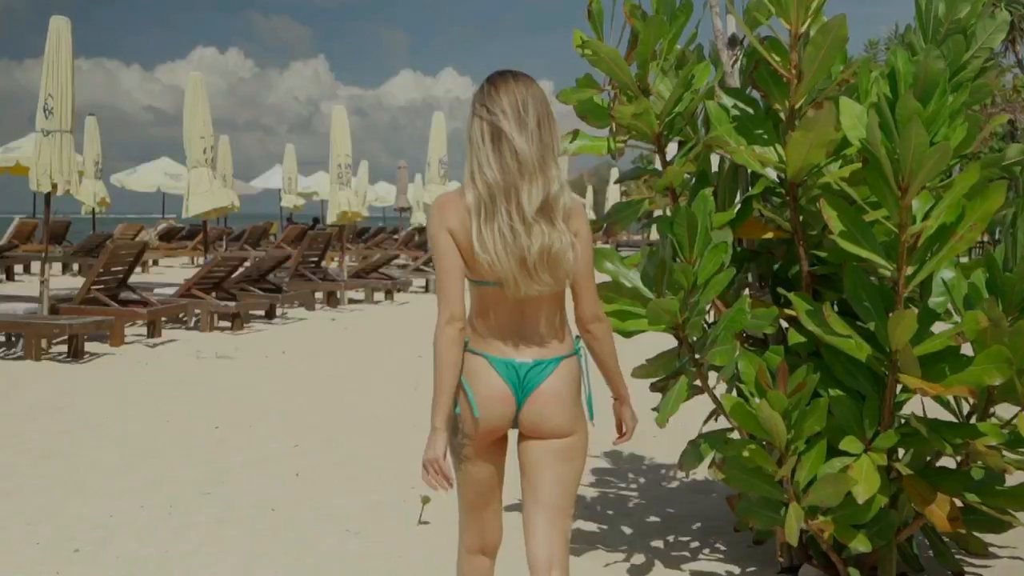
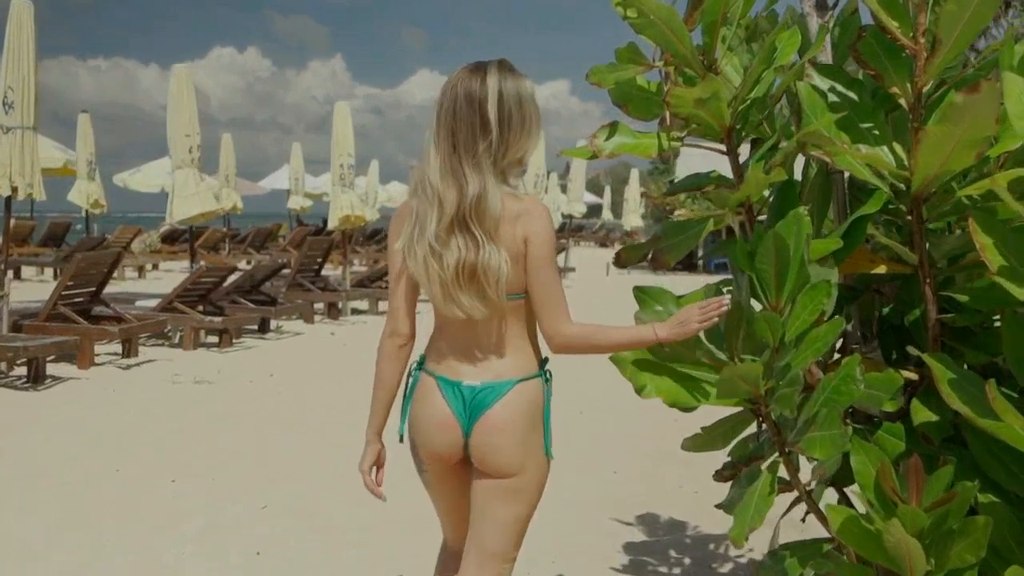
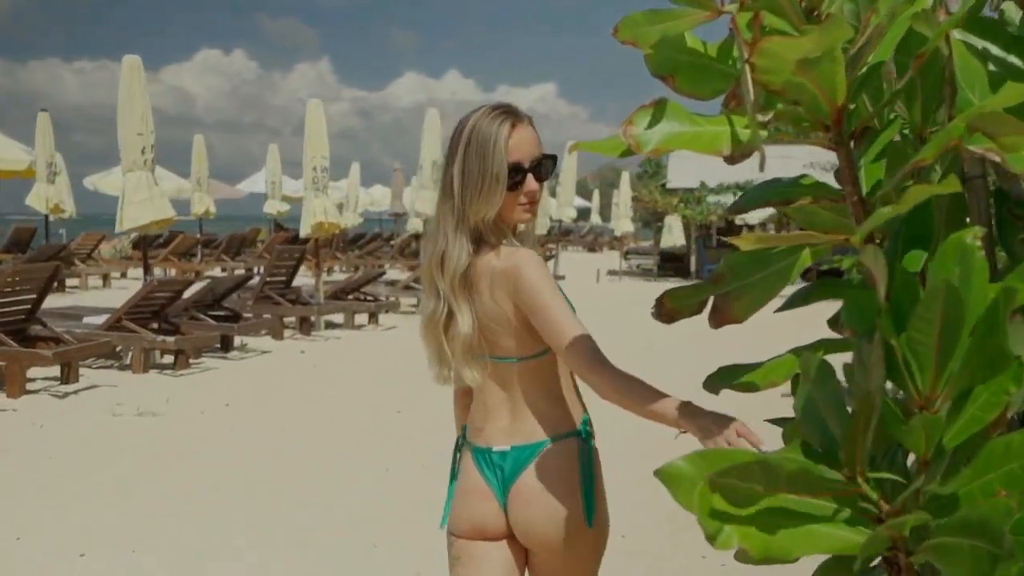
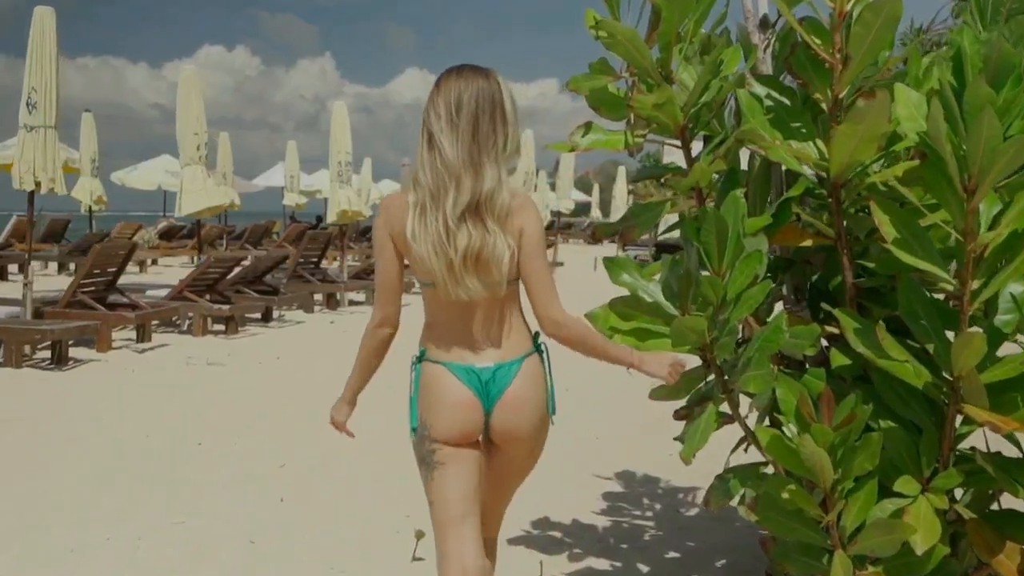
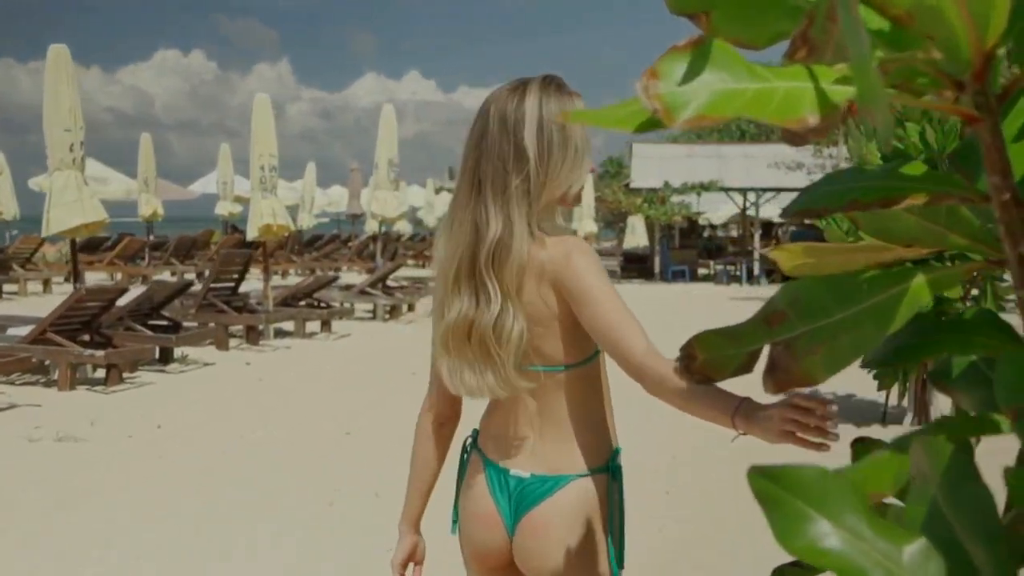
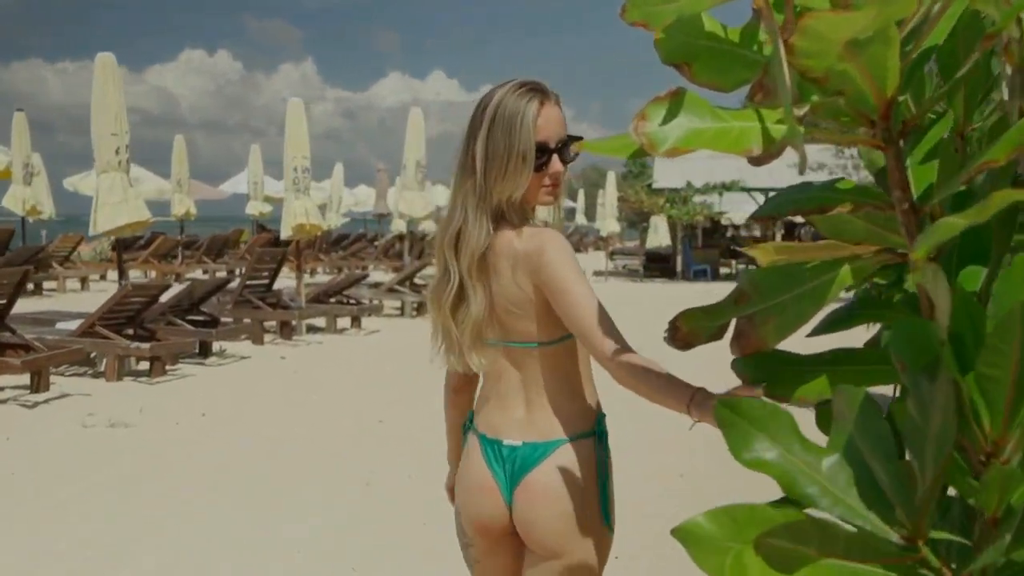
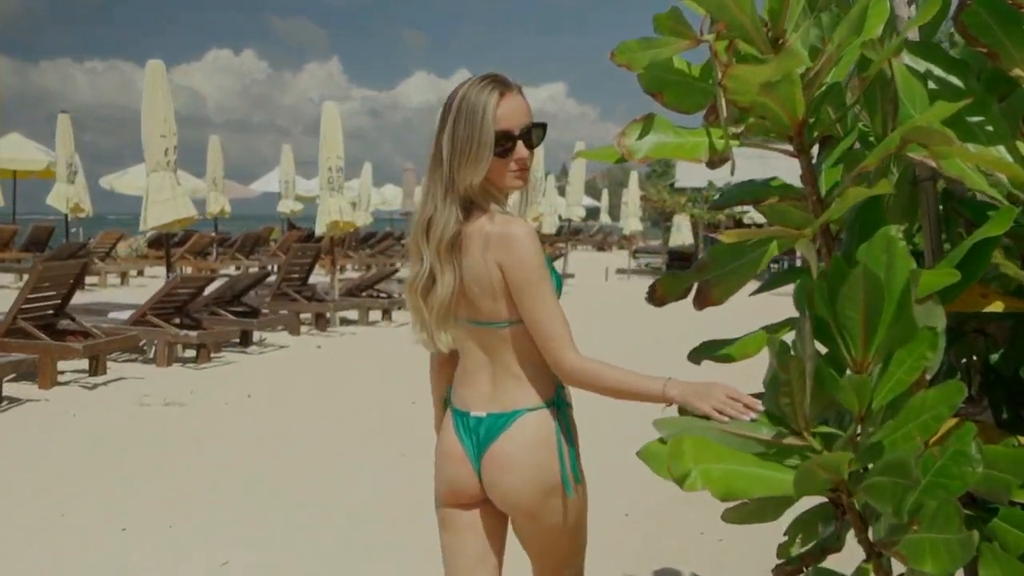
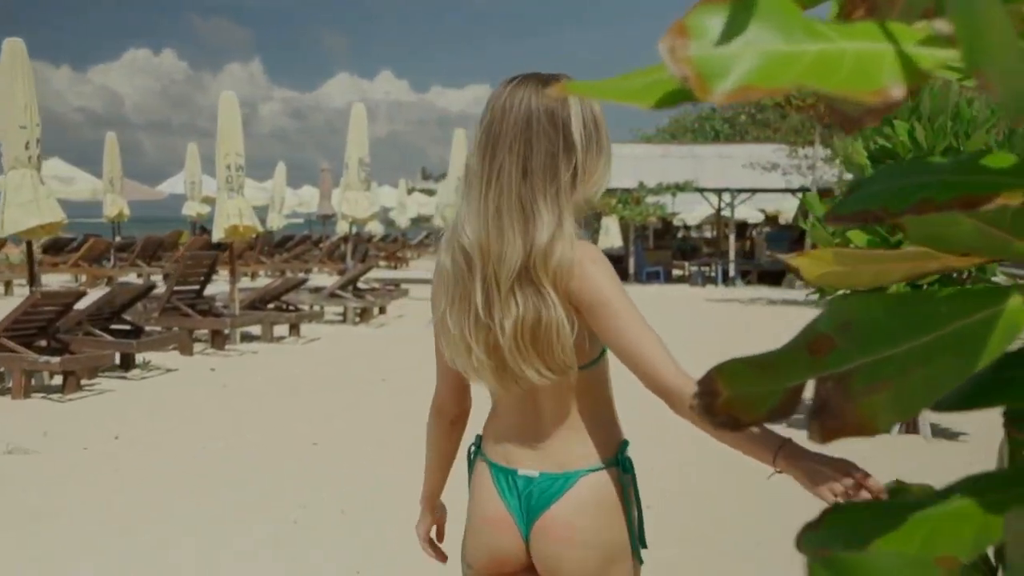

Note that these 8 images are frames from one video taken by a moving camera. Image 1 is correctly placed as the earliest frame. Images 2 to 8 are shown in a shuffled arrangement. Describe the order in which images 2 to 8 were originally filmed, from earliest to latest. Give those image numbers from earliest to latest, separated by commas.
4, 2, 7, 3, 6, 5, 8
